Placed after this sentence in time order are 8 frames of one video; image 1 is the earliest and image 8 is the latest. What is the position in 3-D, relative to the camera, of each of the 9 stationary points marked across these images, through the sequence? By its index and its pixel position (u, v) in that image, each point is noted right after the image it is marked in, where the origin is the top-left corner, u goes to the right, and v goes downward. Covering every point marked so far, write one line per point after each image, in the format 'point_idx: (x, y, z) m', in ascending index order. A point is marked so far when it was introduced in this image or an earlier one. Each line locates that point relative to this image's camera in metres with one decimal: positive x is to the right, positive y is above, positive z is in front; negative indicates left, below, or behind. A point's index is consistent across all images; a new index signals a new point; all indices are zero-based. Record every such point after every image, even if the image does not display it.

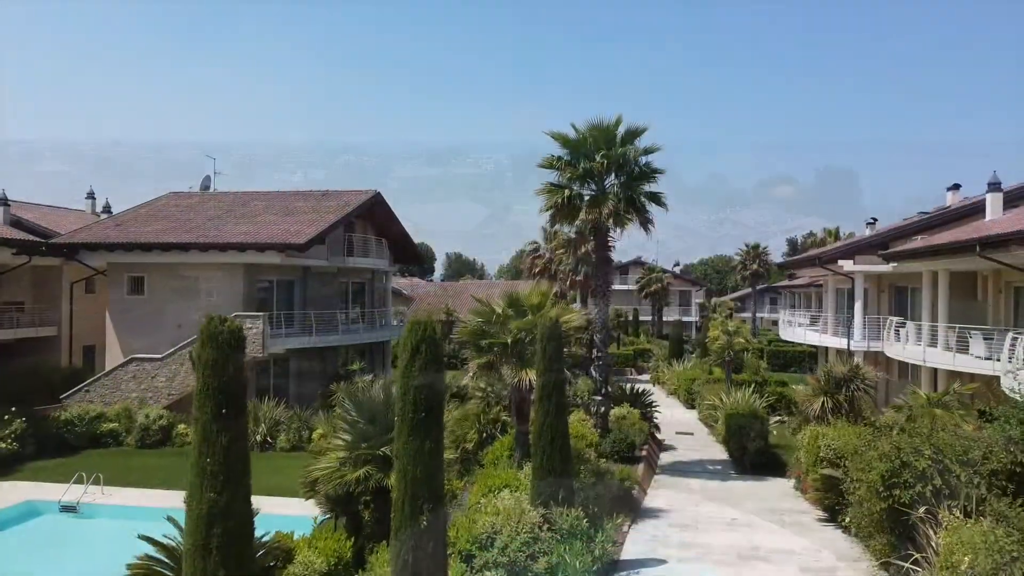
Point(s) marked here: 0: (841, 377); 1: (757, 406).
0: (+7.0, -2.0, +16.1) m
1: (+6.3, -3.1, +19.6) m
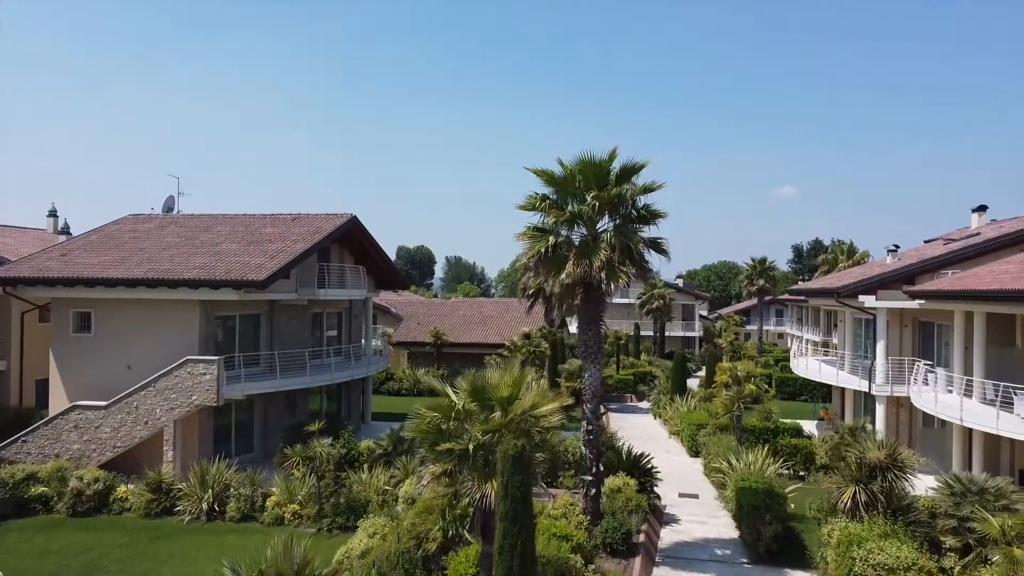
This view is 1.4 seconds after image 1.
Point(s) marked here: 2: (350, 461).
0: (+6.6, -3.2, +13.7) m
1: (+5.9, -4.2, +17.2) m
2: (-4.2, -4.5, +19.7) m
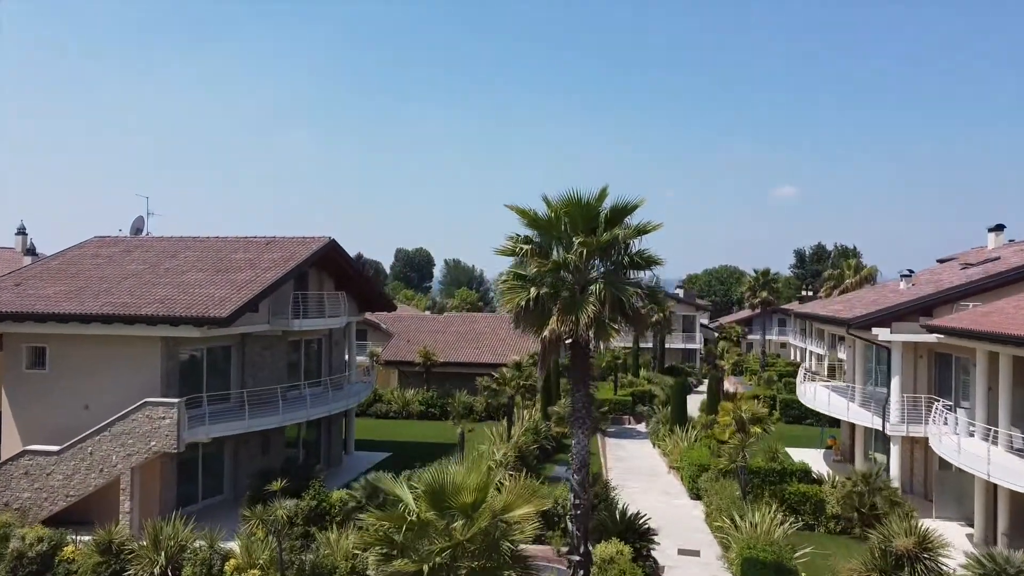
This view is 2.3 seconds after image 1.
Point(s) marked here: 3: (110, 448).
0: (+6.2, -4.1, +12.0) m
1: (+5.5, -5.1, +15.5) m
2: (-4.6, -5.4, +18.1) m
3: (-10.2, -4.1, +19.2) m
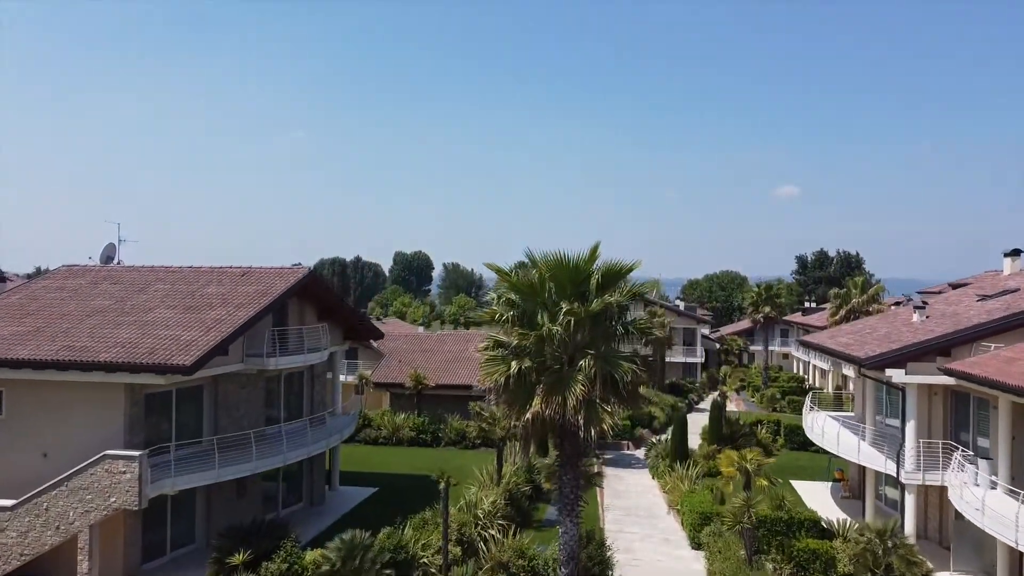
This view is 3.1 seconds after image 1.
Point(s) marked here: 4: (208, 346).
0: (+5.9, -5.1, +10.7) m
1: (+5.2, -6.2, +14.2) m
2: (-4.9, -6.5, +16.8) m
3: (-10.5, -5.1, +17.8) m
4: (-7.3, -1.4, +18.2) m
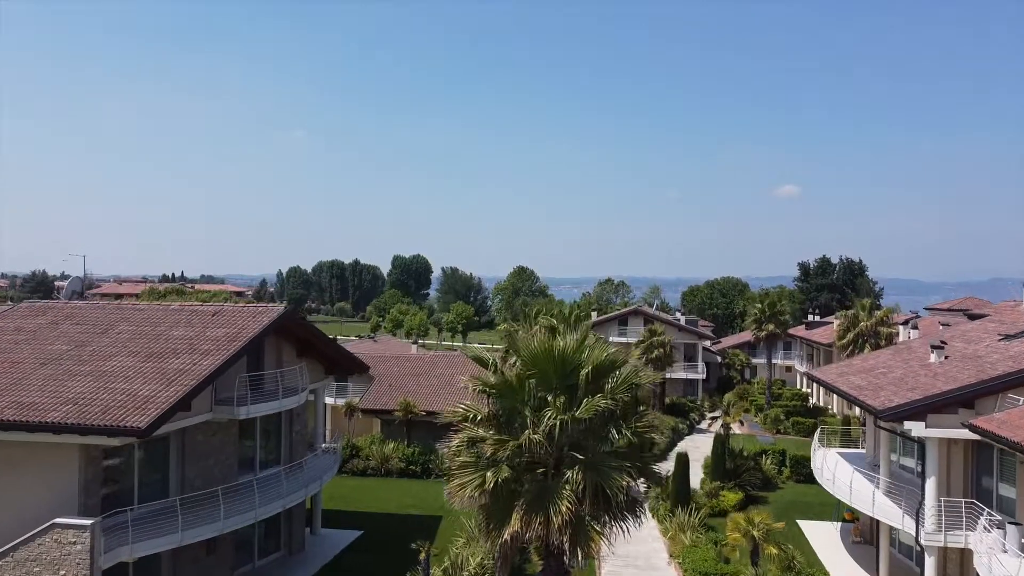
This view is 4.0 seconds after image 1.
0: (+5.6, -6.3, +9.1) m
1: (+4.9, -7.3, +12.6) m
2: (-5.2, -7.6, +15.3) m
3: (-10.8, -6.2, +16.3) m
4: (-7.6, -2.5, +16.7) m
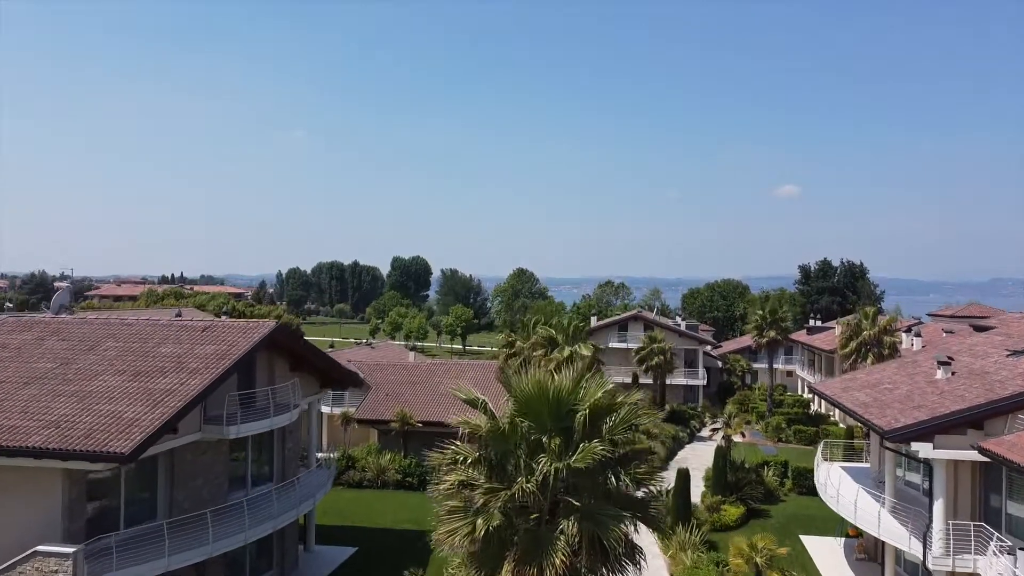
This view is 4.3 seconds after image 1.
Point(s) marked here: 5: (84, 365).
0: (+5.5, -6.7, +8.6) m
1: (+4.8, -7.7, +12.1) m
2: (-5.3, -8.0, +14.8) m
3: (-10.9, -6.7, +15.8) m
4: (-7.7, -3.0, +16.2) m
5: (-10.8, -1.9, +19.1) m
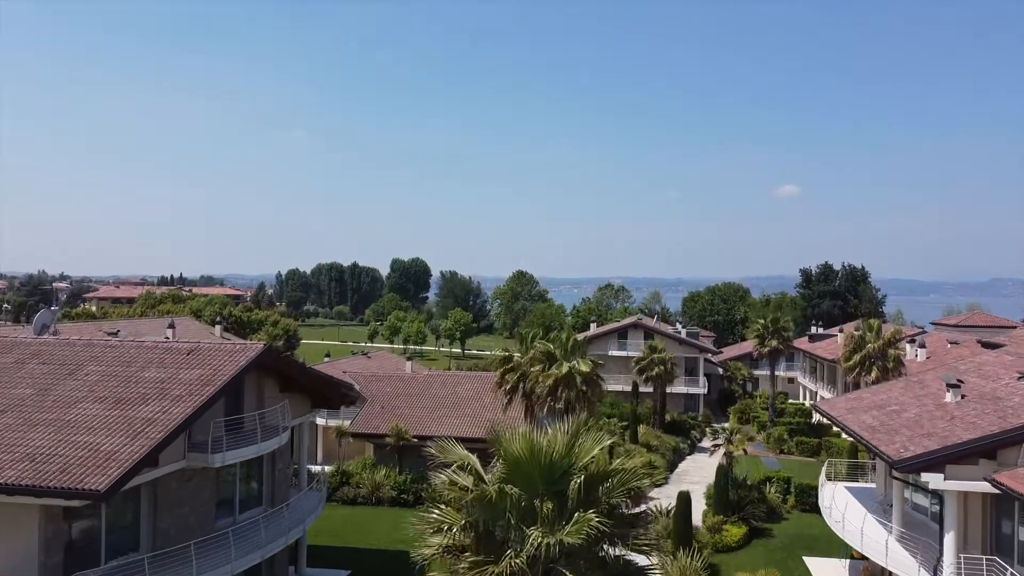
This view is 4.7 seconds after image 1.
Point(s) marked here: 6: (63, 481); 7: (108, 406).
0: (+5.4, -7.3, +8.0) m
1: (+4.7, -8.3, +11.5) m
2: (-5.4, -8.6, +14.1) m
3: (-11.0, -7.2, +15.2) m
4: (-7.8, -3.5, +15.5) m
5: (-10.9, -2.5, +18.4) m
6: (-8.8, -3.8, +14.9) m
7: (-9.5, -2.7, +17.7) m
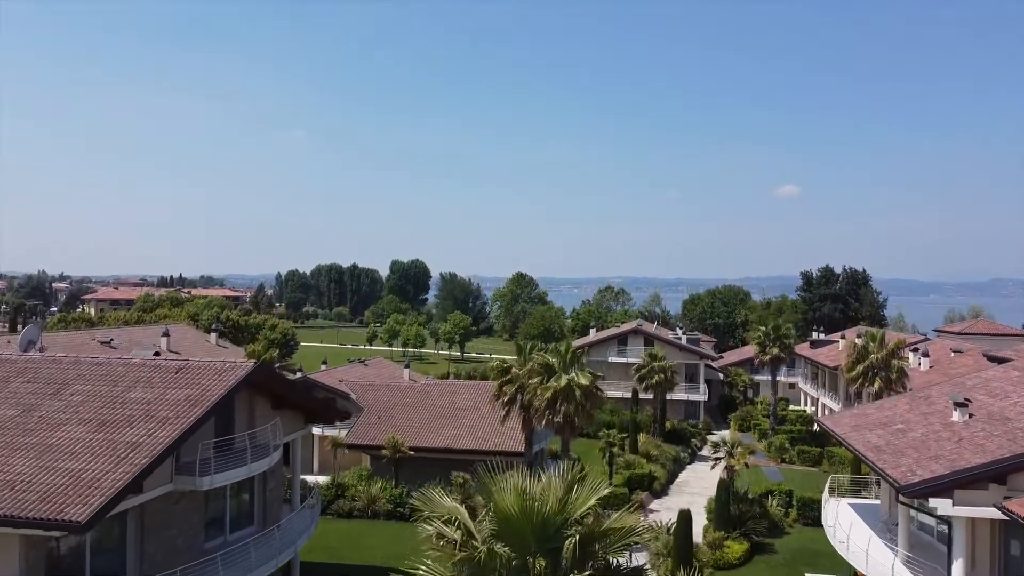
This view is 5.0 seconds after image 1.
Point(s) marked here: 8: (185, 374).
0: (+5.3, -7.7, +7.5) m
1: (+4.6, -8.8, +11.0) m
2: (-5.5, -9.0, +13.6) m
3: (-11.1, -7.7, +14.7) m
4: (-7.9, -4.0, +15.0) m
5: (-11.0, -2.9, +17.9) m
6: (-8.9, -4.2, +14.4) m
7: (-9.6, -3.2, +17.2) m
8: (-8.5, -2.2, +19.7) m
